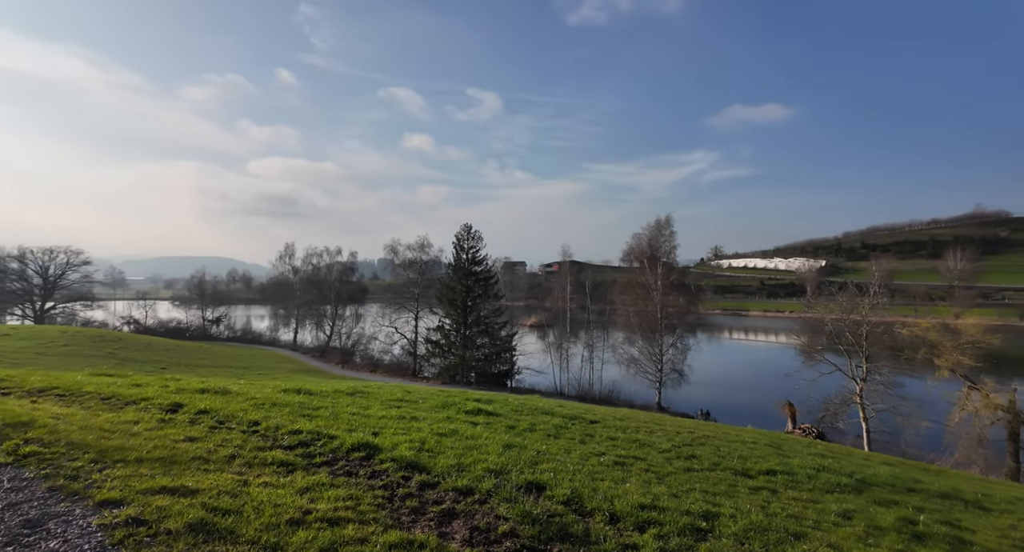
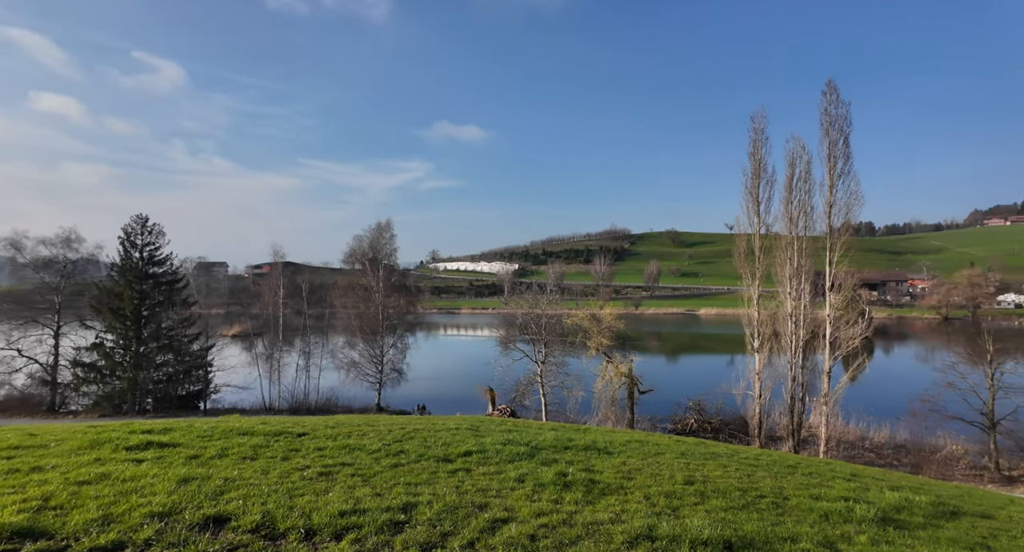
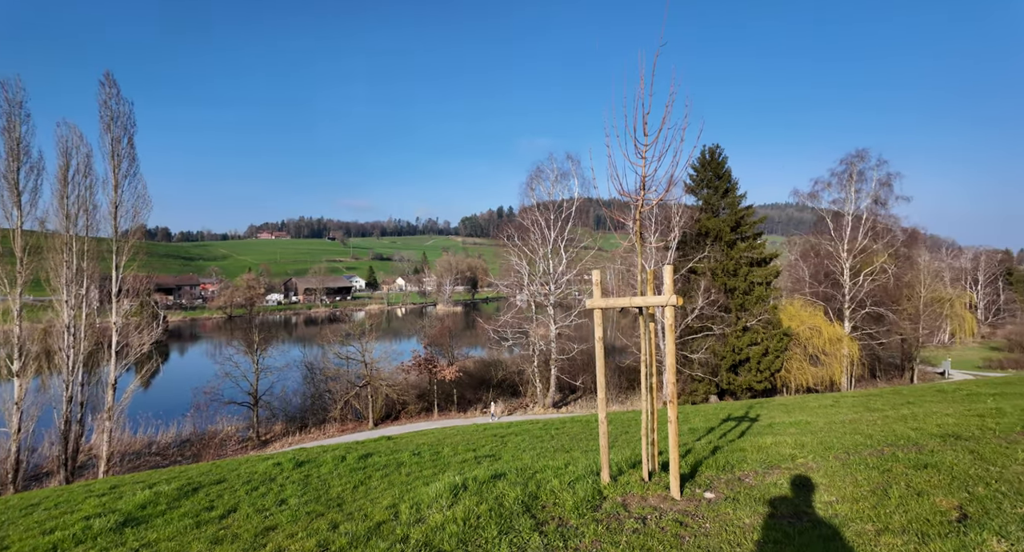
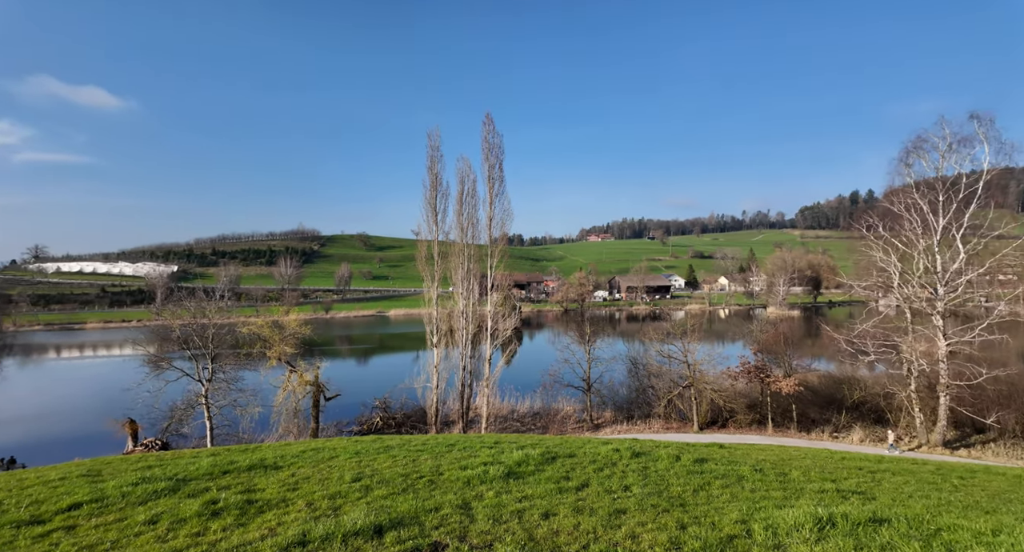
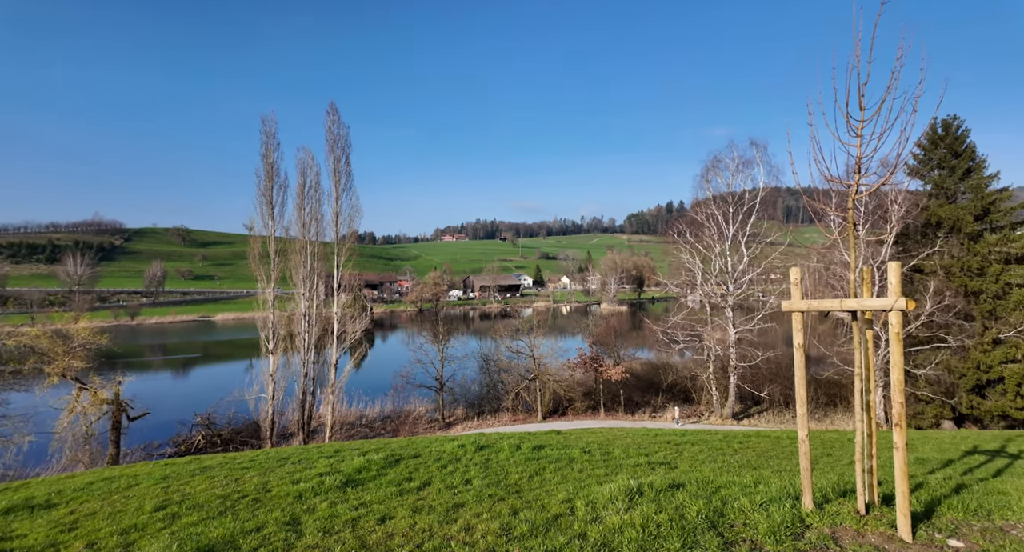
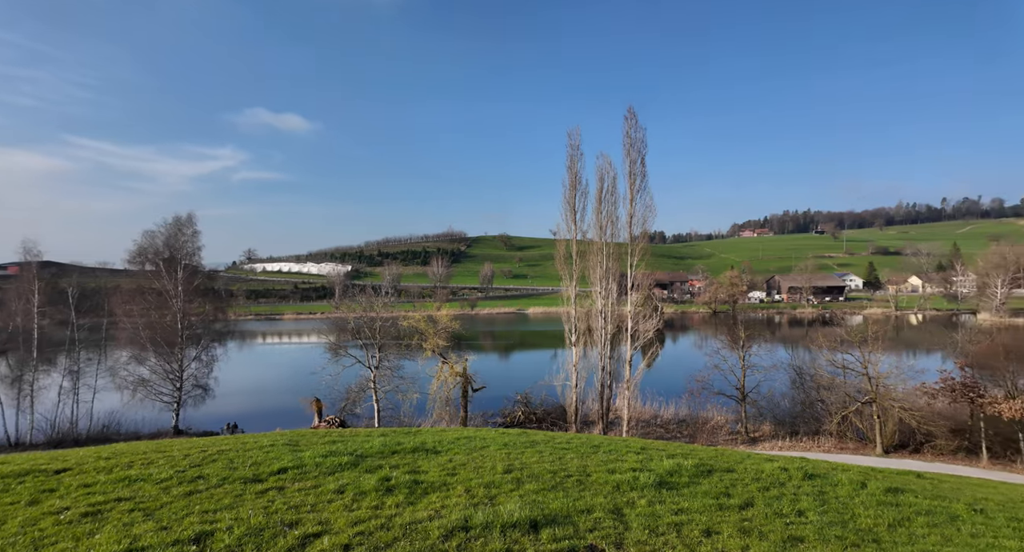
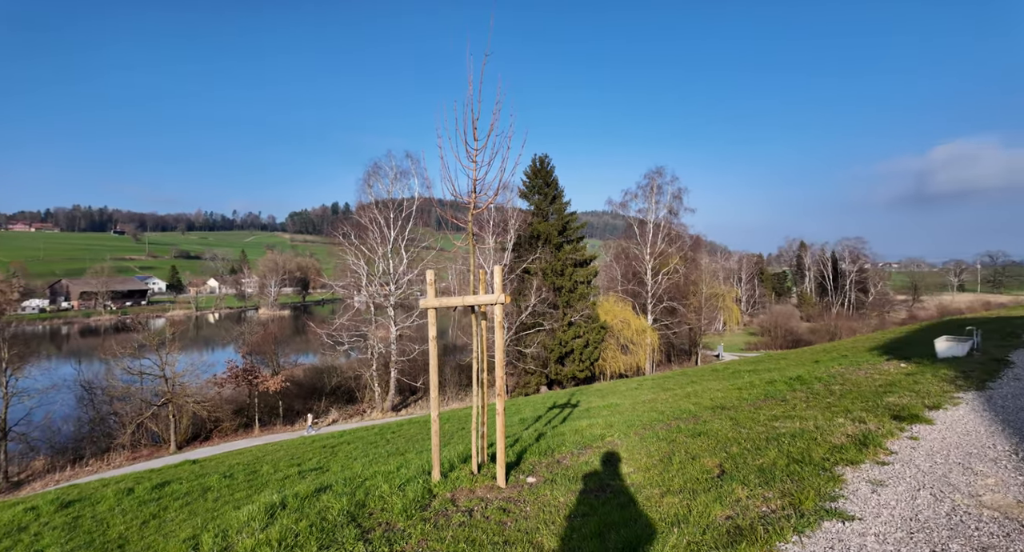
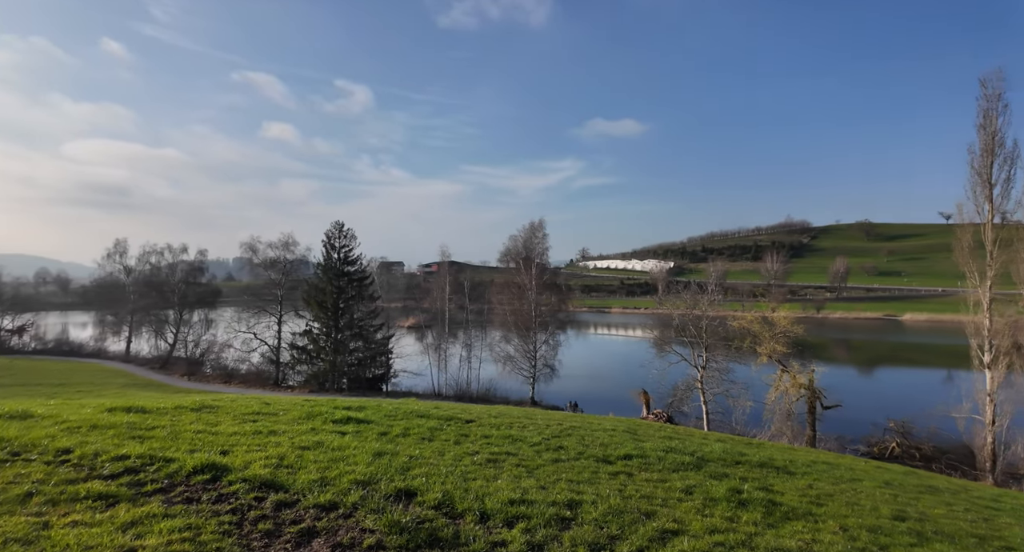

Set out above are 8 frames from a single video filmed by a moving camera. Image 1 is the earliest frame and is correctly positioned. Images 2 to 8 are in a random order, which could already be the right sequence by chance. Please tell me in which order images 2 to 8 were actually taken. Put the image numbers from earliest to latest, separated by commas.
8, 2, 6, 4, 5, 3, 7
